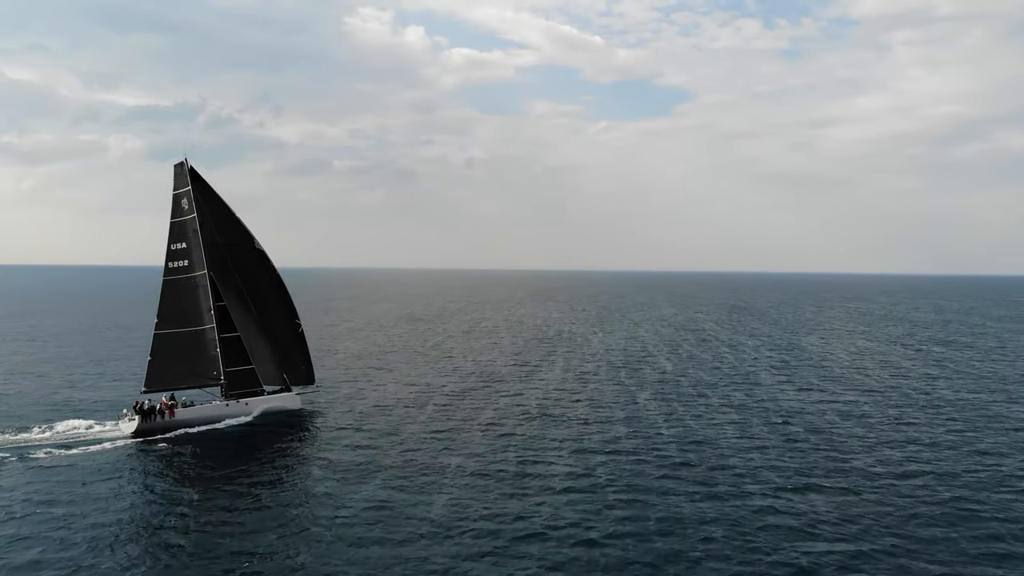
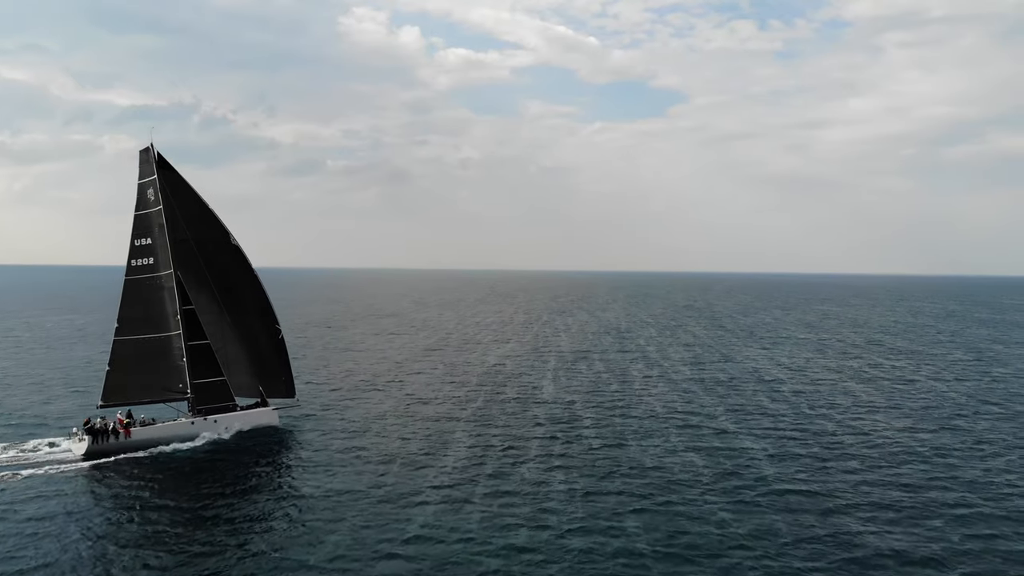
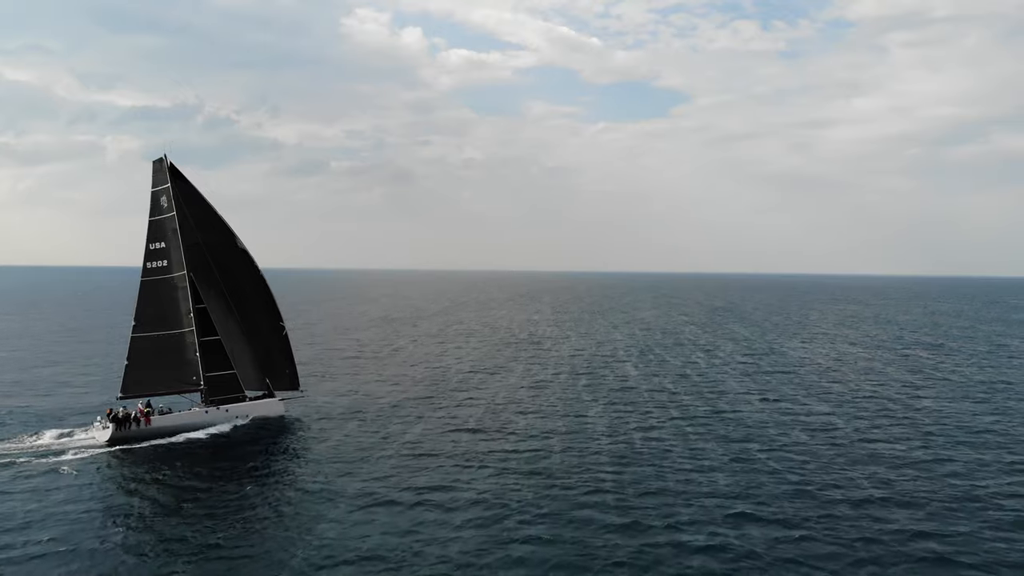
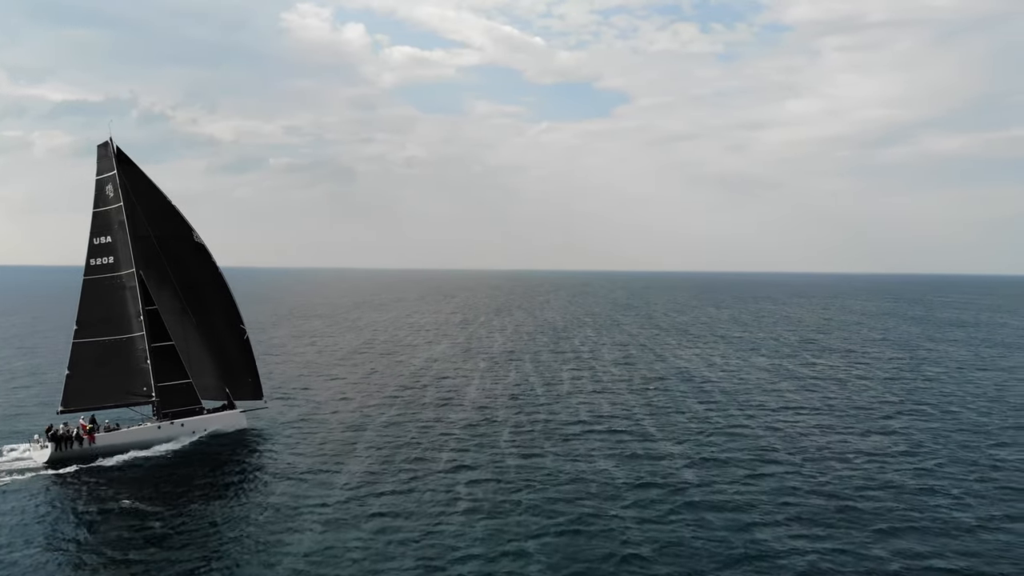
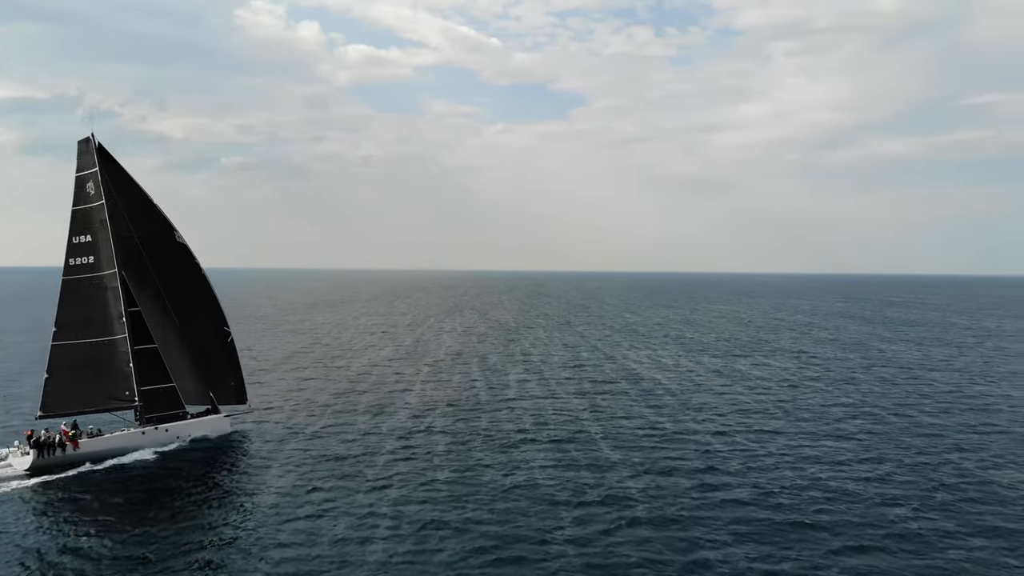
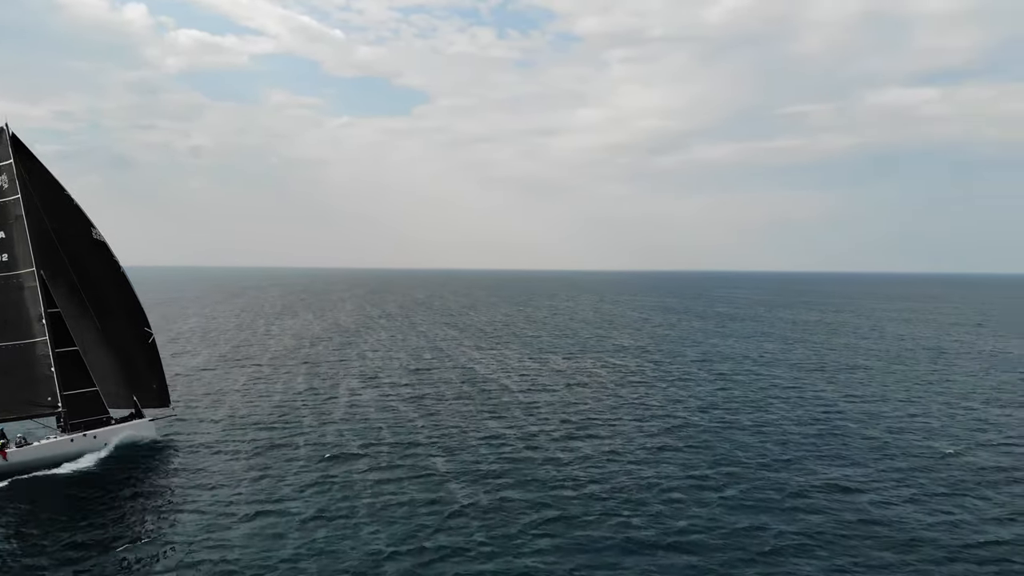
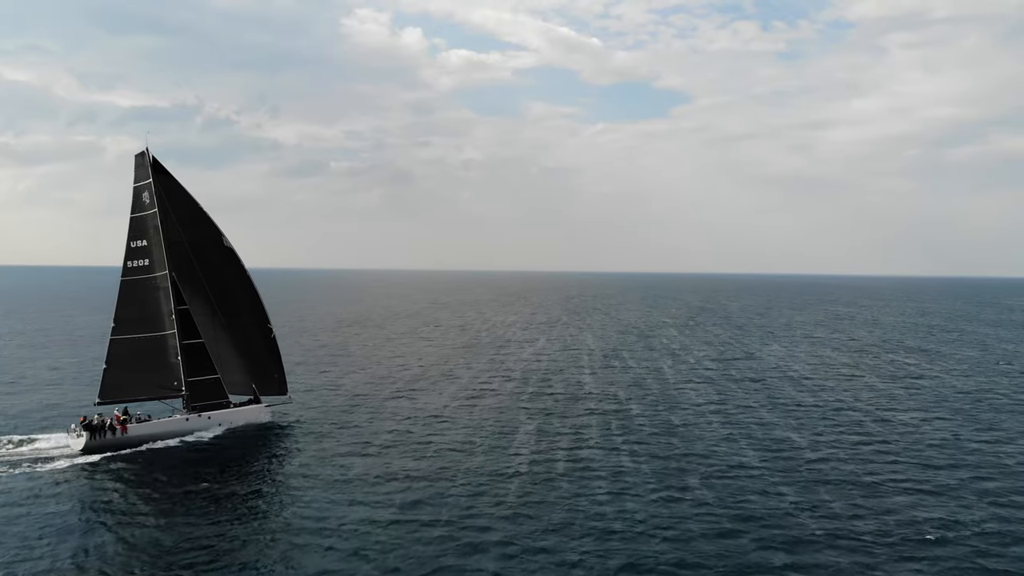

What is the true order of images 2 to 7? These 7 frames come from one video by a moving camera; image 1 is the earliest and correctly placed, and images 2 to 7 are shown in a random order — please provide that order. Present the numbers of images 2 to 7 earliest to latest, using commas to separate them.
3, 7, 2, 4, 5, 6
